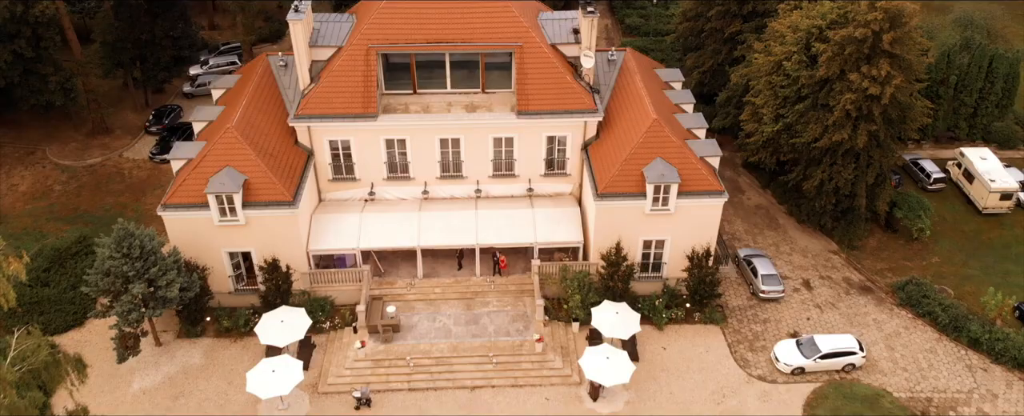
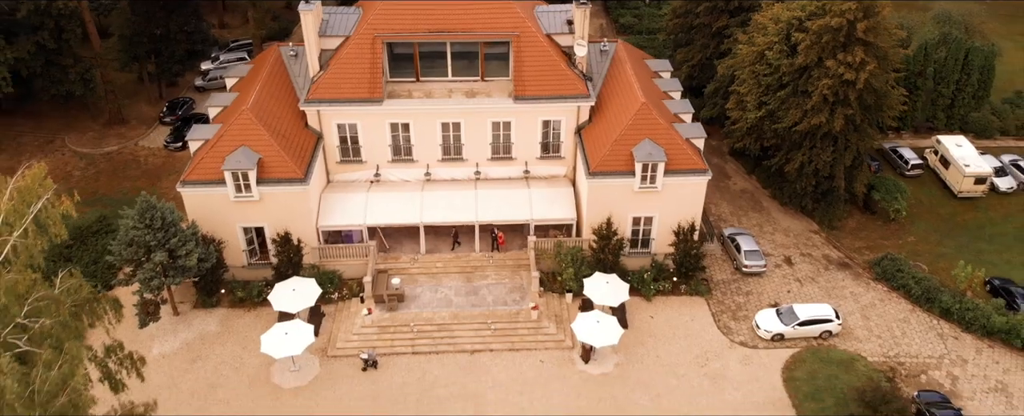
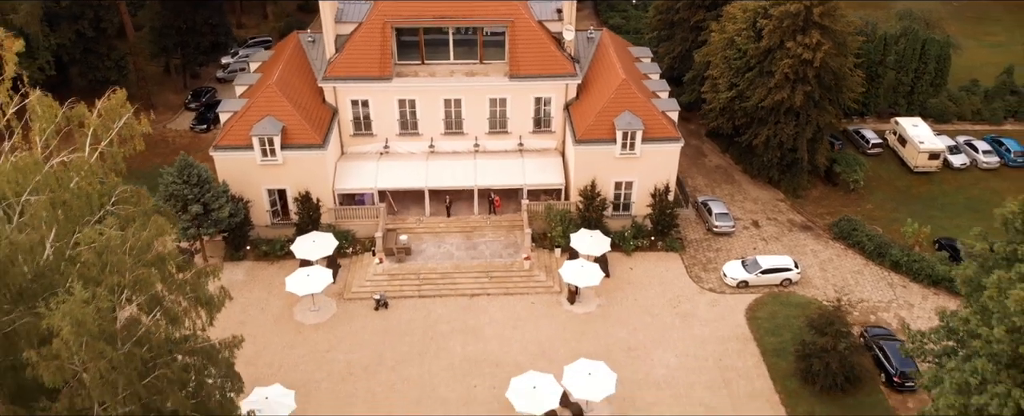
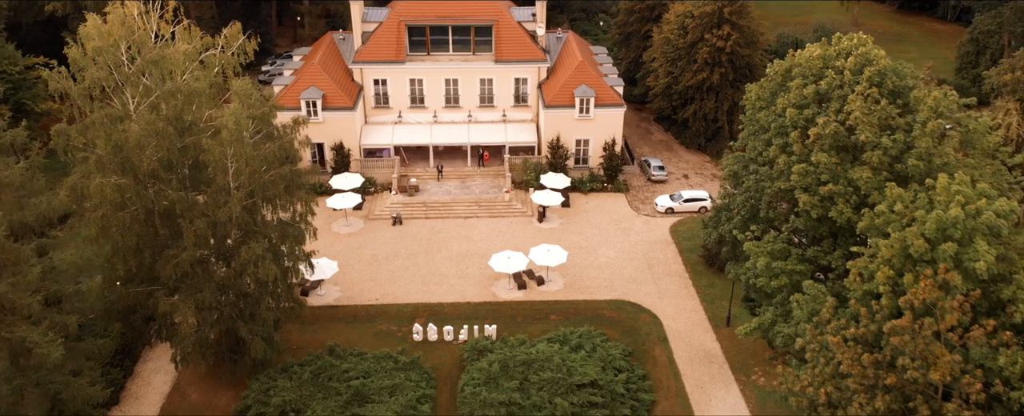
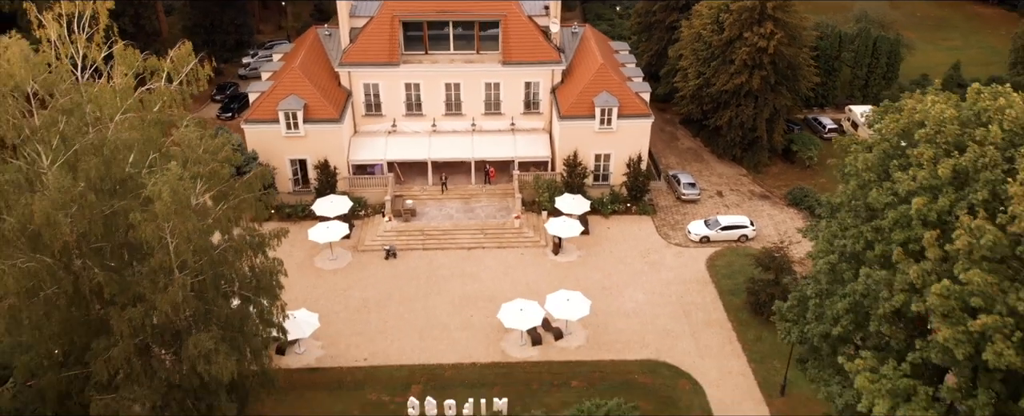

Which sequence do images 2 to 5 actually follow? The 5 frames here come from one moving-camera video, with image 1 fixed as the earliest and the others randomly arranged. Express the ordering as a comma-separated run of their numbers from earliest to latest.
2, 3, 5, 4
